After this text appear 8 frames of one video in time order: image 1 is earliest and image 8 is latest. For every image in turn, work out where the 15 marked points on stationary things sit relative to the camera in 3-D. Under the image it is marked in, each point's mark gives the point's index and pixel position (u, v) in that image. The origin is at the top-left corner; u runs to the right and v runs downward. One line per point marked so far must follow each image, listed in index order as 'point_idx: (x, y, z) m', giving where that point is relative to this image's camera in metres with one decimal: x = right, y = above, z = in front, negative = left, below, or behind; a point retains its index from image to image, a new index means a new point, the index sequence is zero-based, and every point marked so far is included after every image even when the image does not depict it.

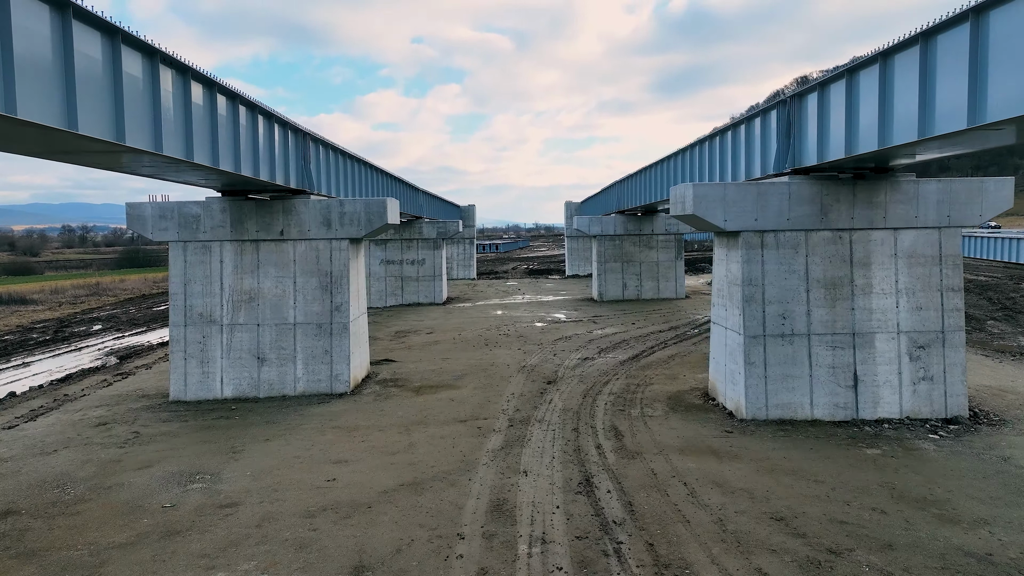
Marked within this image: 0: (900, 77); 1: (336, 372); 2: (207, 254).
0: (+5.9, +3.2, +10.4) m
1: (-3.9, -1.9, +15.4) m
2: (-6.8, +0.8, +15.4) m
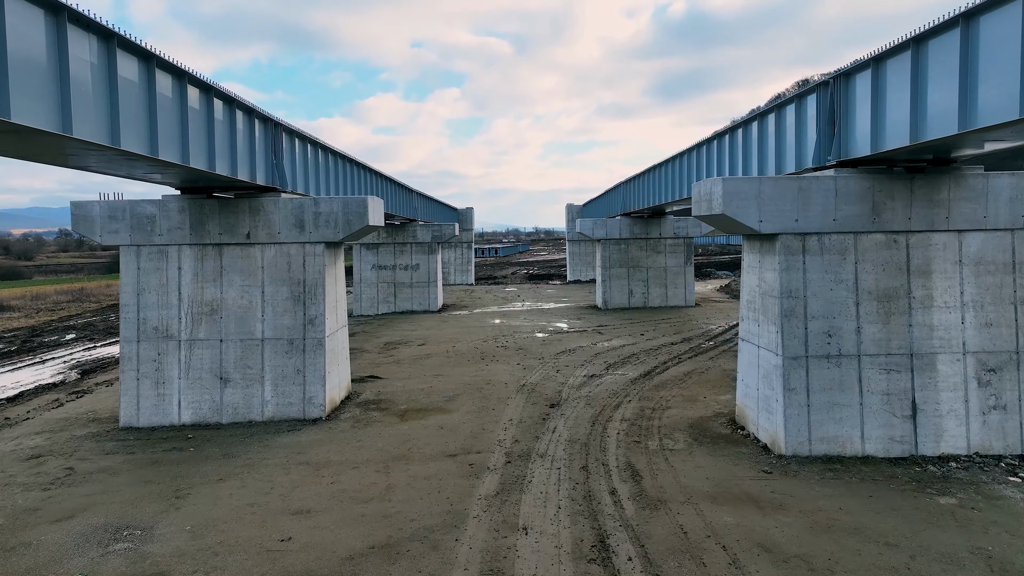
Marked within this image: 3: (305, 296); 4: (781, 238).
0: (+5.8, +3.0, +8.6) m
1: (-4.0, -2.1, +13.5) m
2: (-6.8, +0.6, +13.5) m
3: (-4.1, -0.2, +13.6) m
4: (+4.1, +0.8, +10.6) m
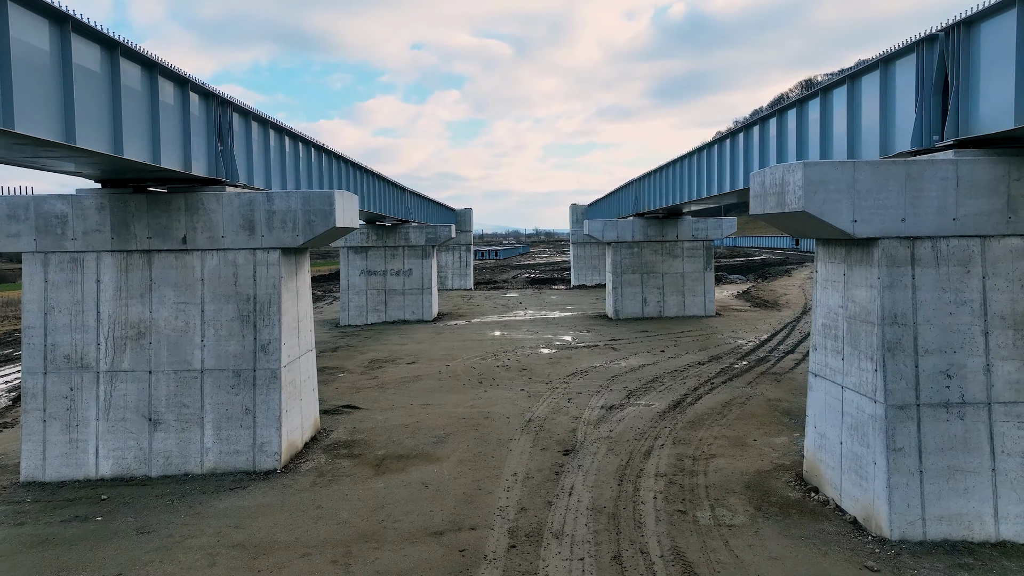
0: (+5.9, +2.7, +5.8) m
1: (-3.9, -2.4, +10.7) m
2: (-6.8, +0.3, +10.7) m
3: (-4.0, -0.4, +10.8) m
4: (+4.2, +0.5, +7.8) m
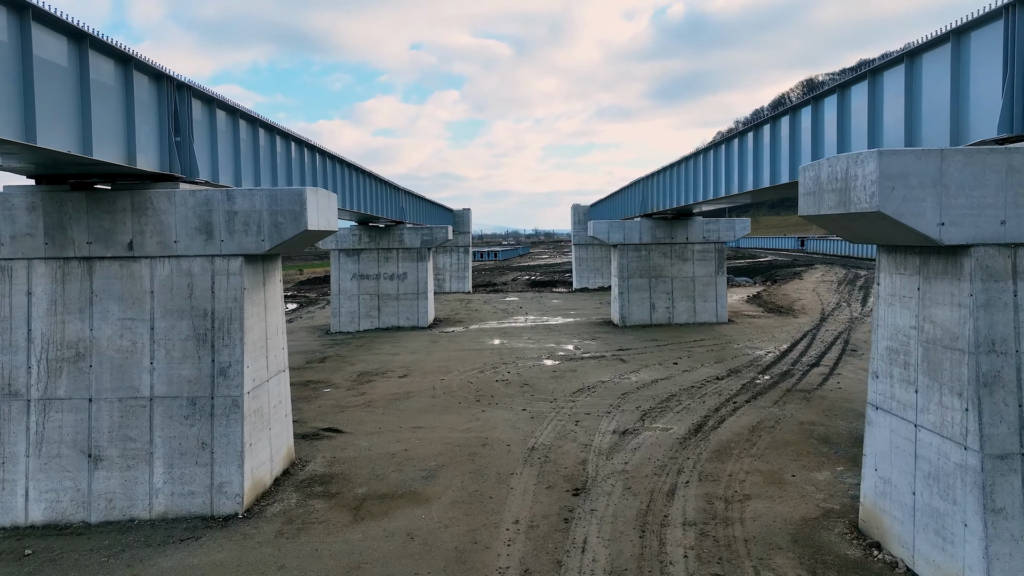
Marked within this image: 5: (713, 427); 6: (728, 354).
0: (+5.9, +2.6, +4.2) m
1: (-3.9, -2.6, +9.2) m
2: (-6.8, +0.1, +9.2) m
3: (-4.0, -0.6, +9.3) m
4: (+4.2, +0.3, +6.2) m
5: (+3.7, -2.5, +12.7) m
6: (+6.2, -1.9, +19.6) m
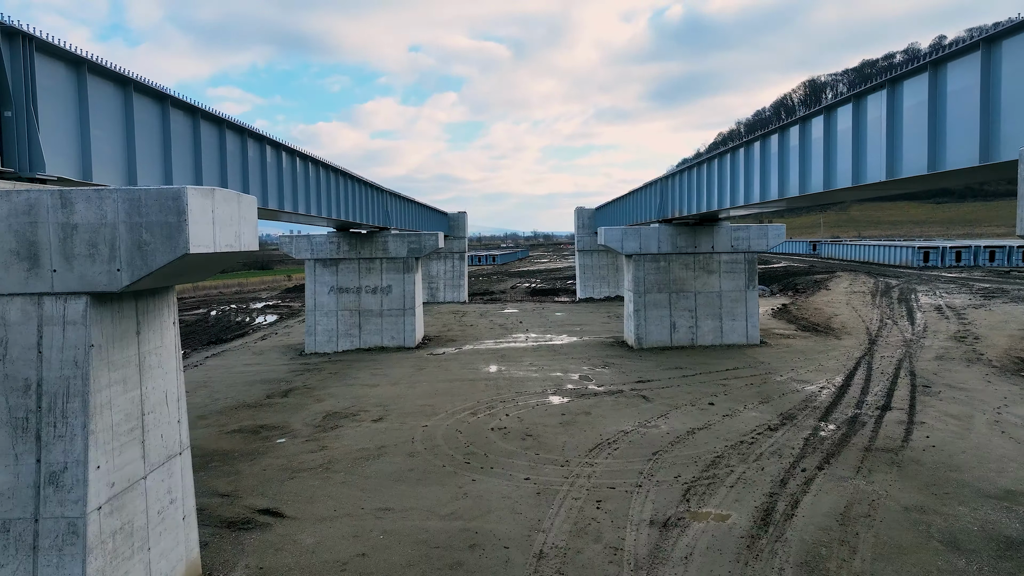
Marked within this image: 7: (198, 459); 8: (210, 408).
0: (+5.9, +2.1, +0.9) m
1: (-3.9, -3.0, +5.8) m
2: (-6.8, -0.4, +5.8) m
3: (-4.0, -1.1, +5.9) m
4: (+4.2, -0.2, +2.8) m
5: (+3.7, -3.0, +9.3) m
6: (+6.1, -2.4, +16.2) m
7: (-5.9, -3.2, +13.0) m
8: (-7.5, -3.0, +17.3) m
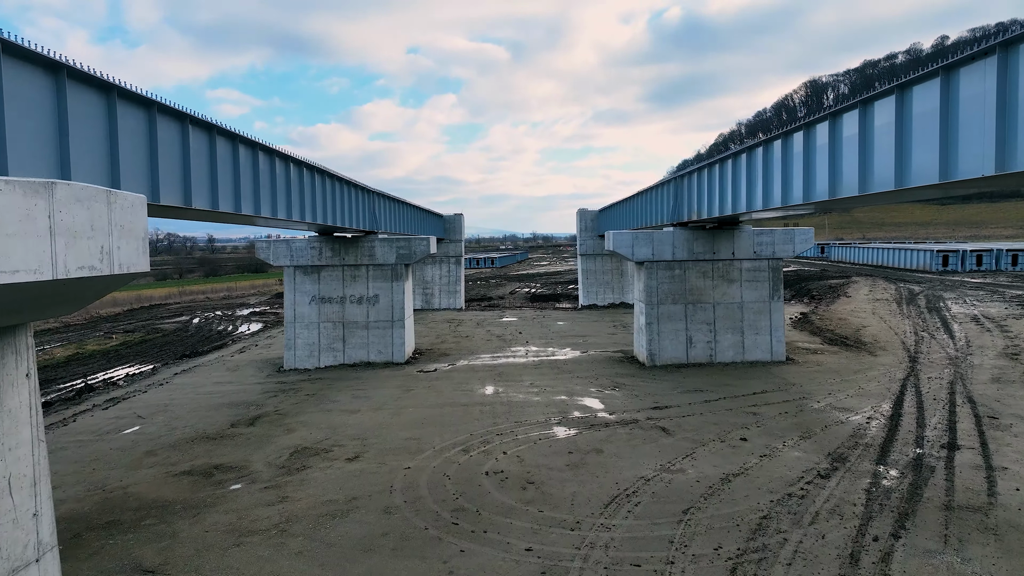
0: (+5.9, +1.8, -1.4) m
1: (-3.9, -3.3, +3.5) m
2: (-6.8, -0.7, +3.5) m
3: (-4.0, -1.4, +3.6) m
4: (+4.2, -0.4, +0.6) m
5: (+3.7, -3.3, +7.1) m
6: (+6.1, -2.7, +14.0) m
7: (-5.9, -3.5, +10.7) m
8: (-7.6, -3.3, +15.0) m
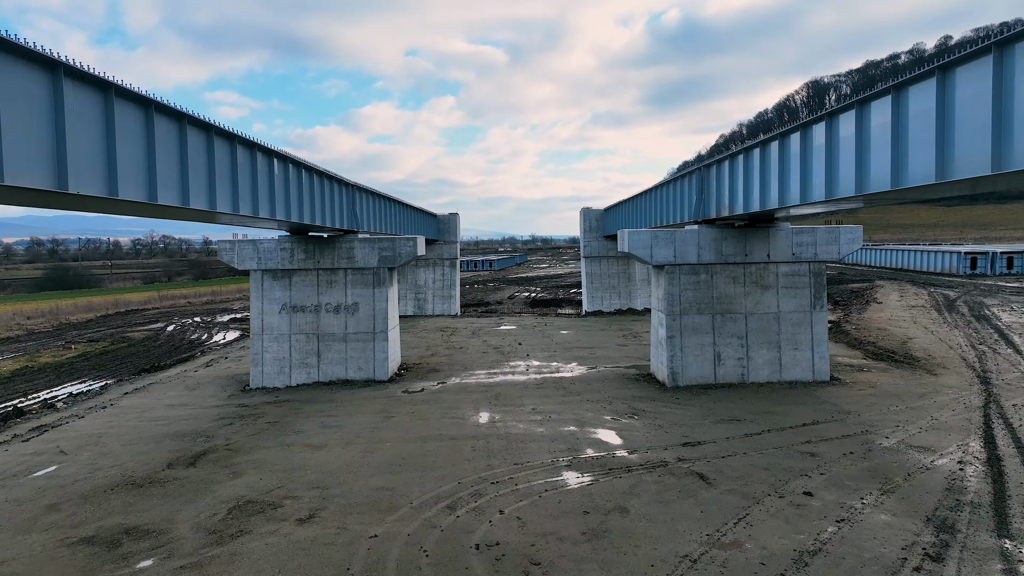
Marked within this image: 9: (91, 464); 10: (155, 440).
0: (+5.9, +1.7, -4.2) m
1: (-3.9, -3.5, +0.6) m
2: (-6.8, -0.8, +0.6) m
3: (-4.0, -1.5, +0.7) m
4: (+4.2, -0.5, -2.3) m
5: (+3.7, -3.5, +4.2) m
6: (+6.1, -2.9, +11.1) m
7: (-5.9, -3.7, +7.8) m
8: (-7.6, -3.5, +12.1) m
9: (-8.2, -3.4, +13.5) m
10: (-7.7, -3.3, +14.9) m
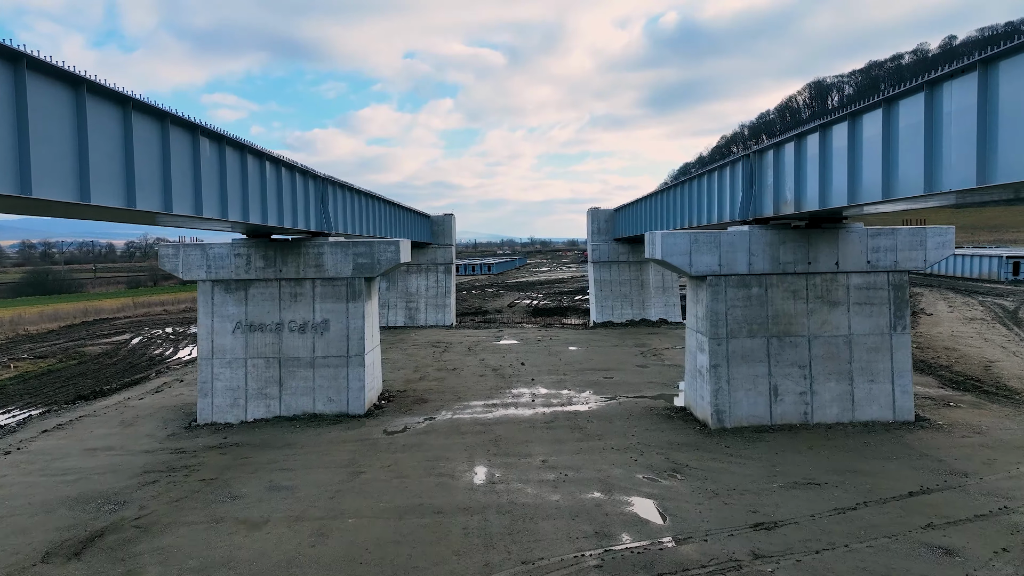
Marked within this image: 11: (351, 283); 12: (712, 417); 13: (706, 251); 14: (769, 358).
0: (+6.0, +1.5, -7.8) m
1: (-3.8, -3.7, -3.0) m
2: (-6.7, -1.1, -3.0) m
3: (-3.9, -1.8, -2.9) m
4: (+4.3, -0.8, -5.9) m
5: (+3.8, -3.7, +0.6) m
6: (+6.2, -3.2, +7.5) m
7: (-5.8, -4.0, +4.2) m
8: (-7.5, -3.8, +8.5) m
9: (-8.1, -3.8, +9.9) m
10: (-7.6, -3.6, +11.3) m
11: (-4.0, +0.1, +16.9) m
12: (+4.0, -2.6, +13.8) m
13: (+3.9, +0.7, +13.6) m
14: (+5.2, -1.4, +13.8) m
